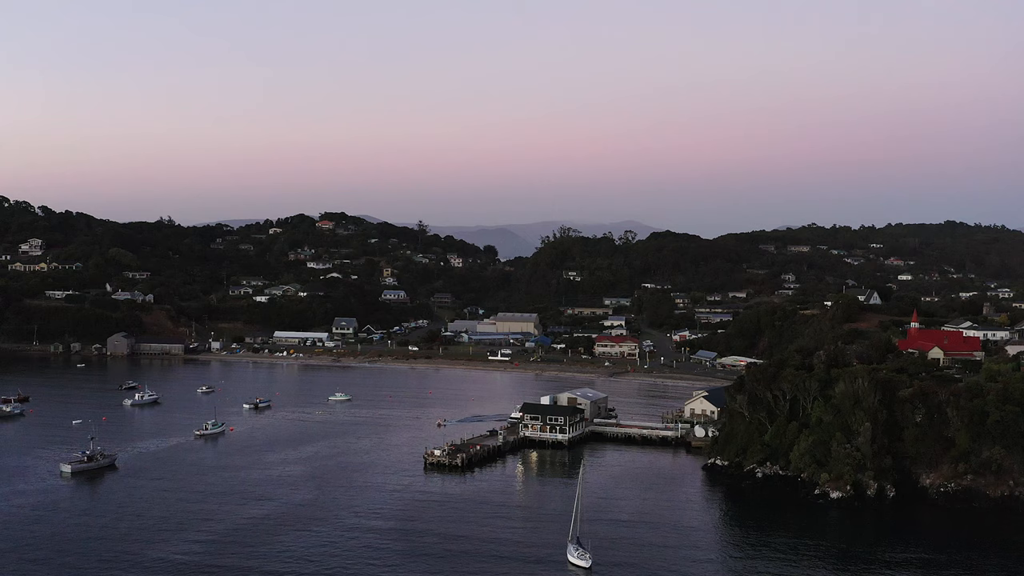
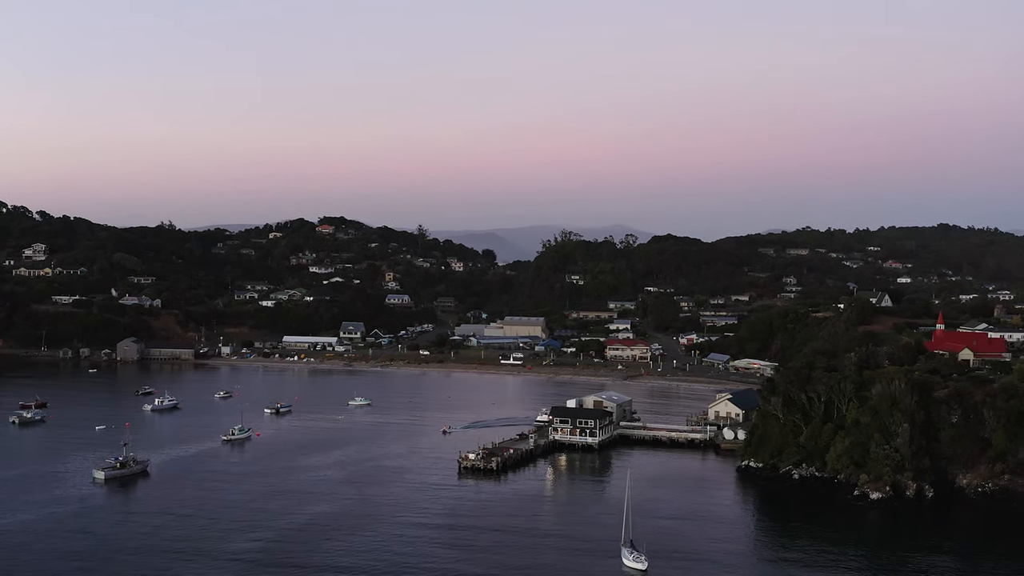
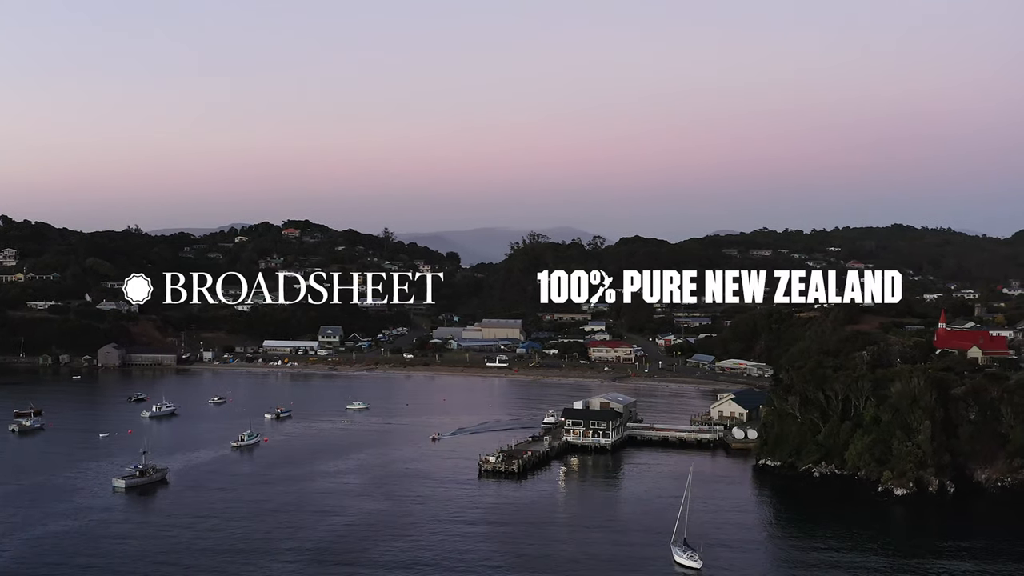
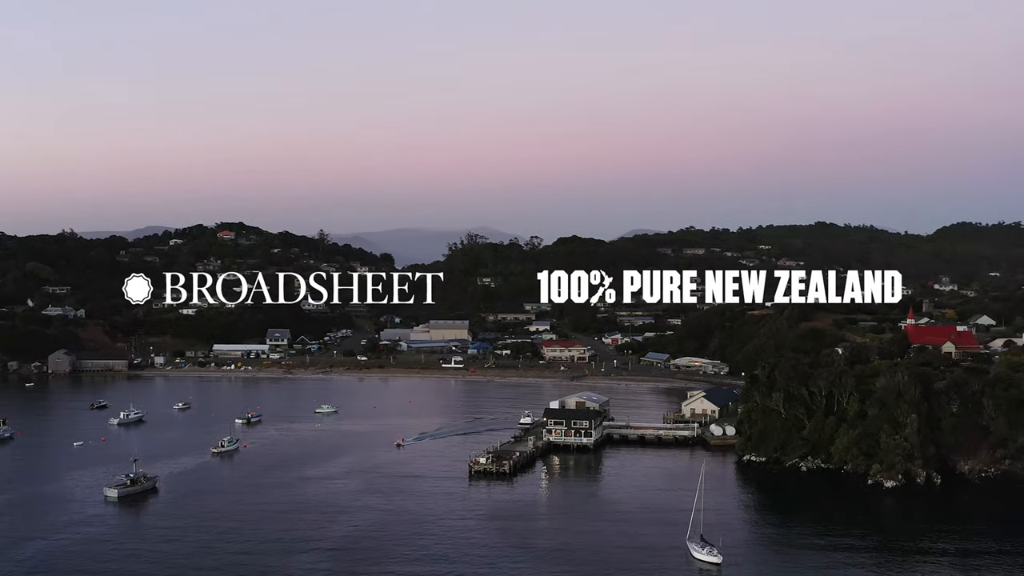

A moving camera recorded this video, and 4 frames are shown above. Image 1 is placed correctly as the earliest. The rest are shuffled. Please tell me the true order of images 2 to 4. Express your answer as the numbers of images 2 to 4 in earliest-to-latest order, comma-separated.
2, 3, 4
